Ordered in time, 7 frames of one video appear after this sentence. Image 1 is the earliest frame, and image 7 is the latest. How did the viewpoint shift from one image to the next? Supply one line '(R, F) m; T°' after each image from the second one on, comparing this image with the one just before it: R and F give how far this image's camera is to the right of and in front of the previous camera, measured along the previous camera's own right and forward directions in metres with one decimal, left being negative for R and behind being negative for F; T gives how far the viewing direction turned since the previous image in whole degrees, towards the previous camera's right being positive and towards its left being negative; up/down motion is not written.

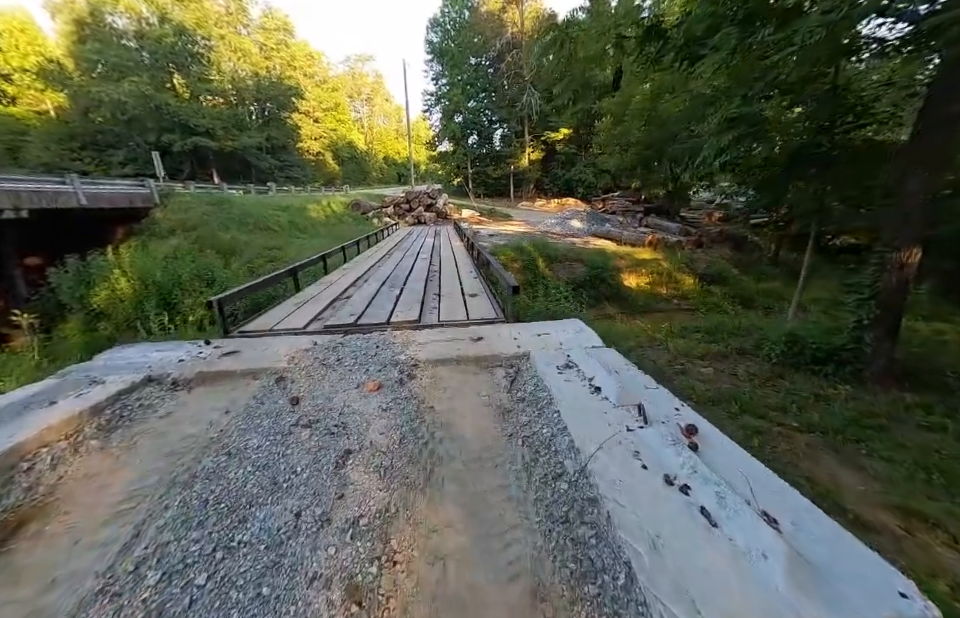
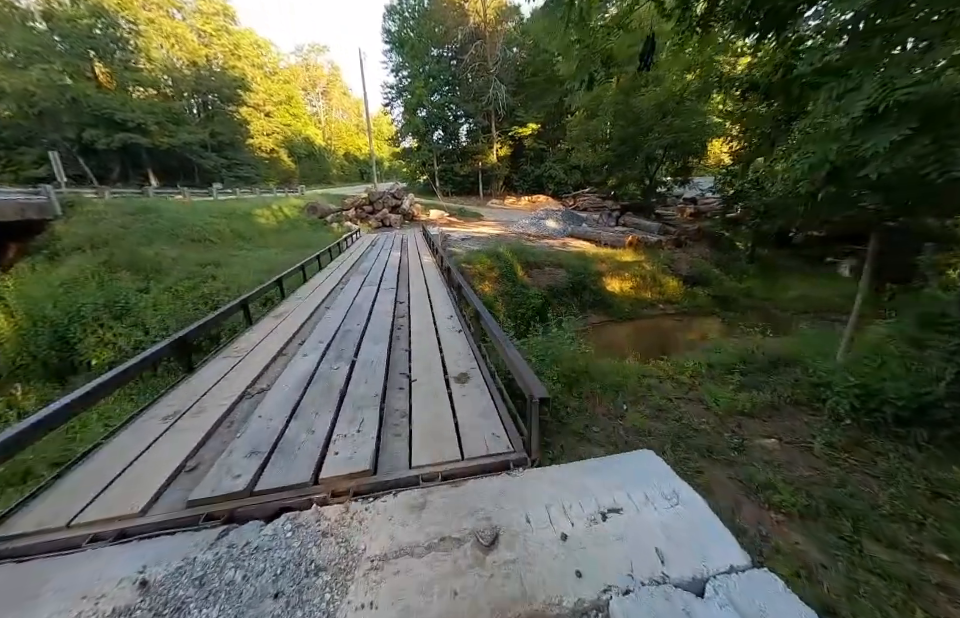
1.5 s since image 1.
(-0.1, +1.0) m; +5°
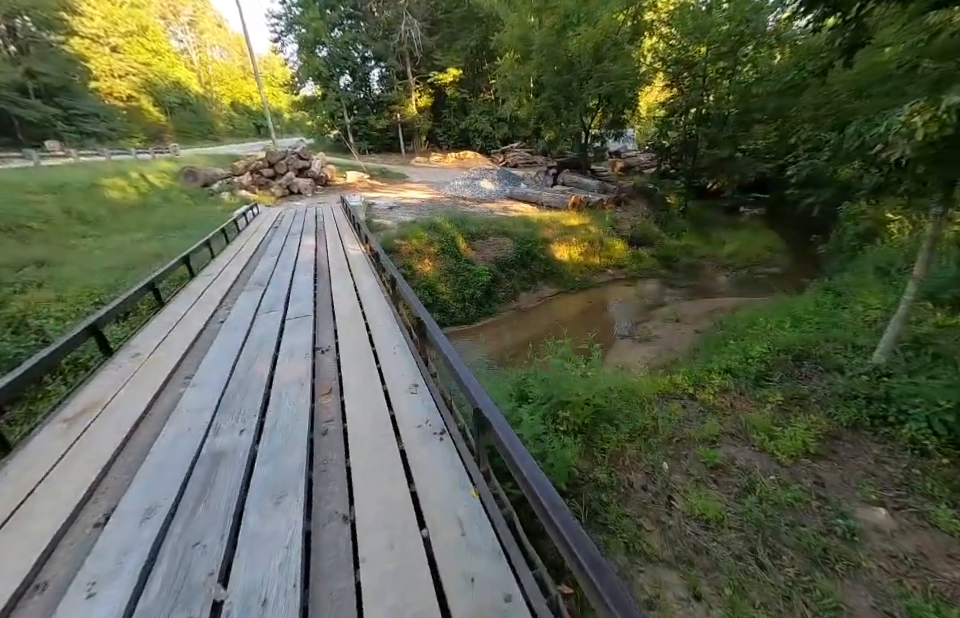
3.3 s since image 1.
(-0.2, +1.3) m; +10°
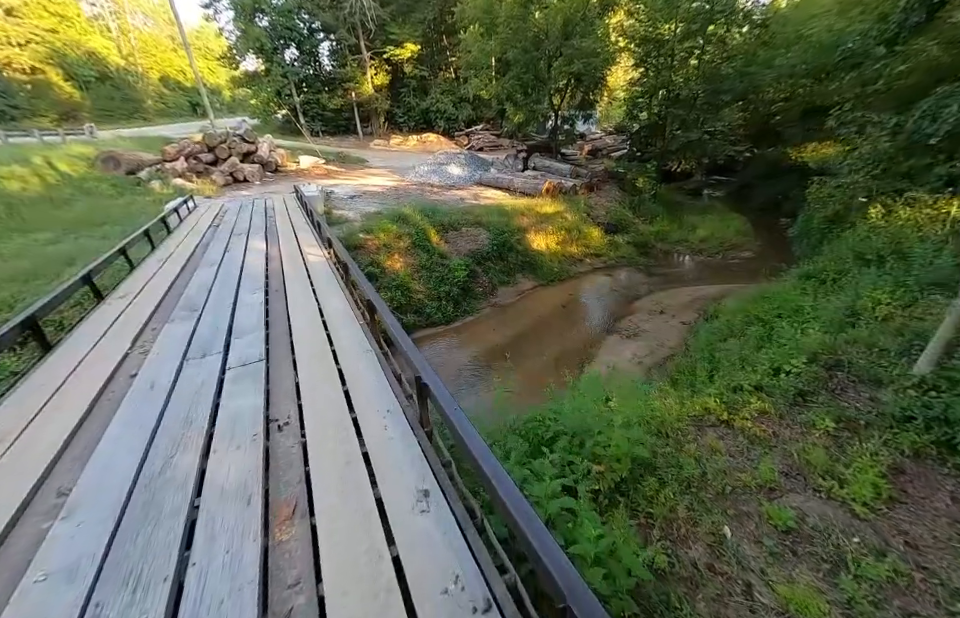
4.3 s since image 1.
(-0.2, +0.6) m; +5°
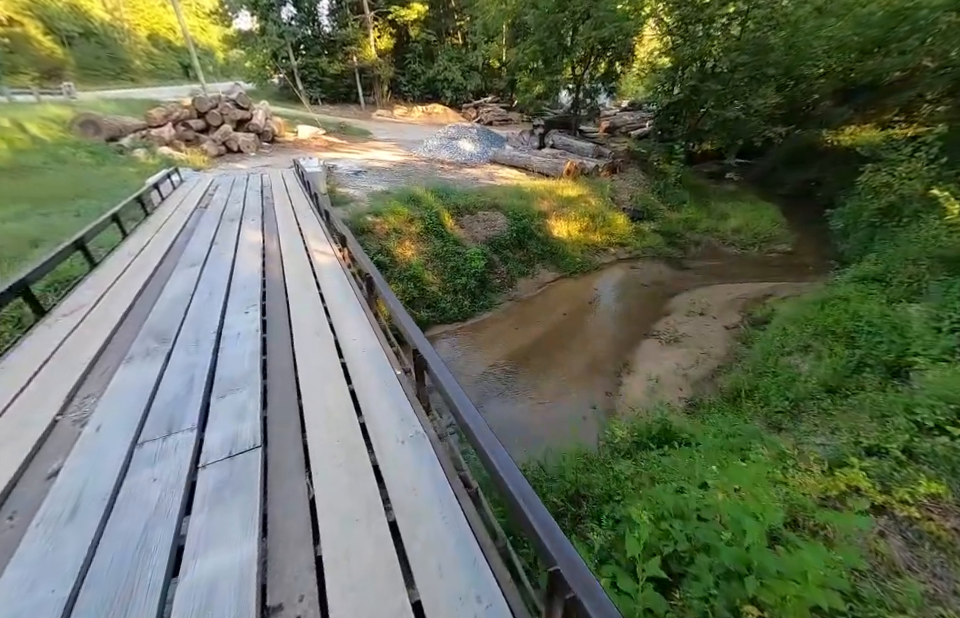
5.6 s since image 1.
(-0.4, +0.7) m; 0°
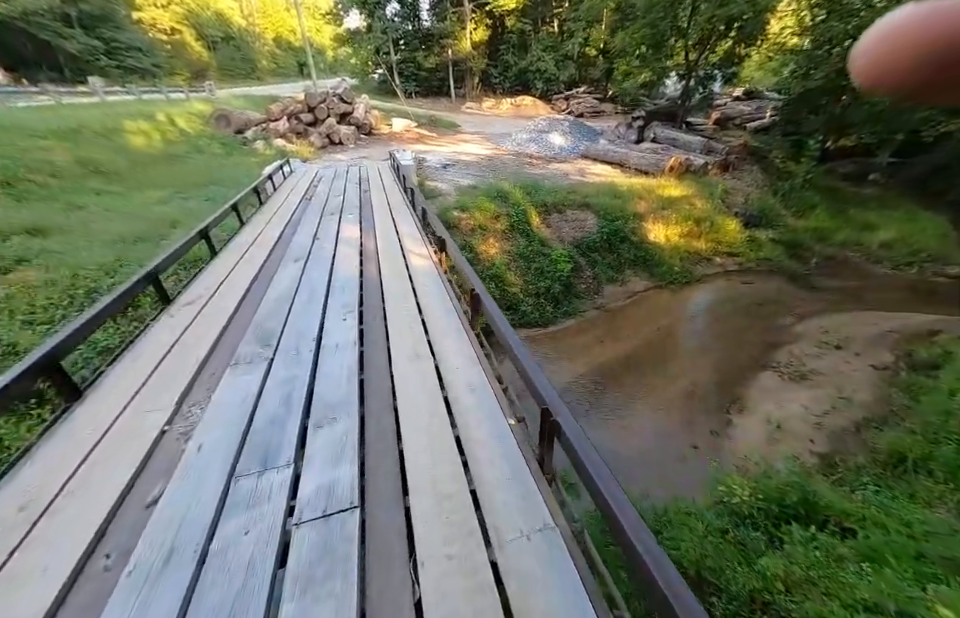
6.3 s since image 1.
(-0.3, +0.3) m; -11°
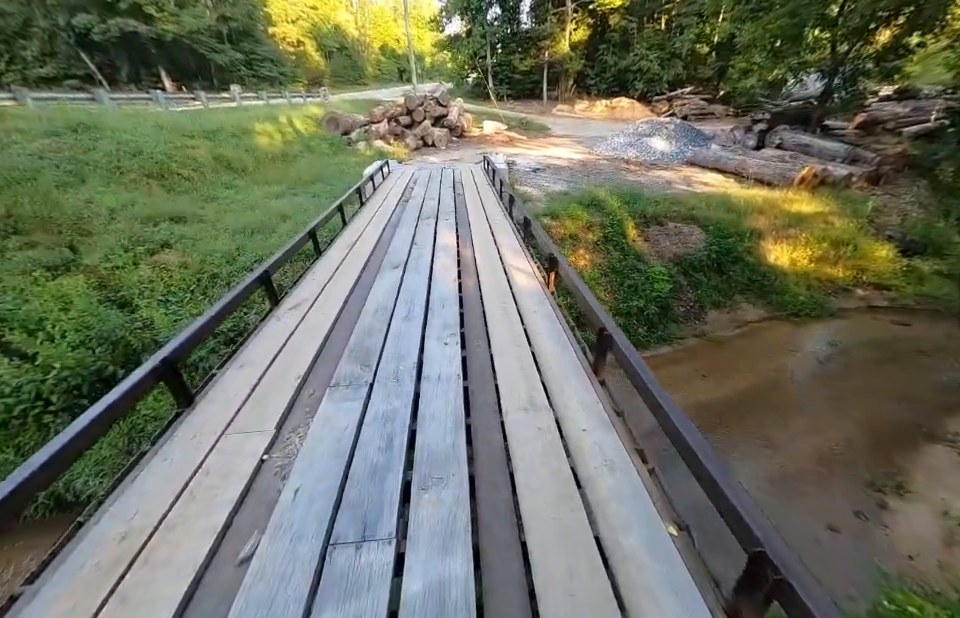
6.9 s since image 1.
(-0.3, +0.3) m; -11°
